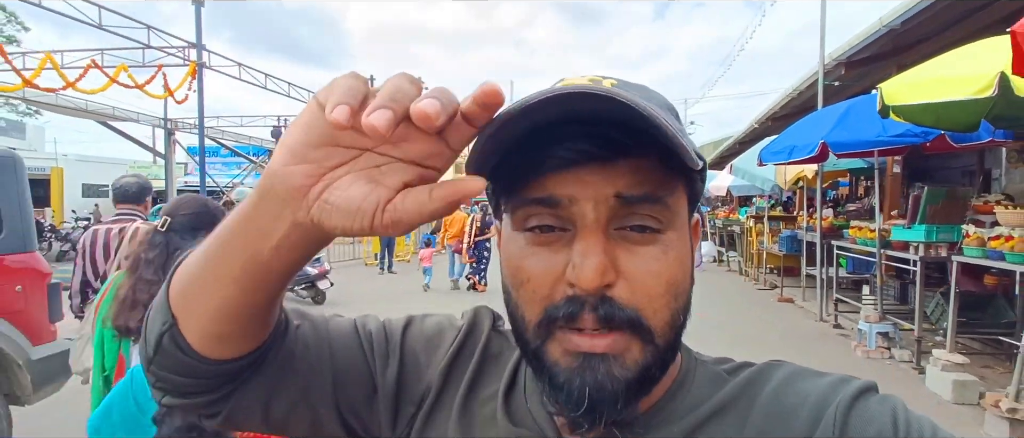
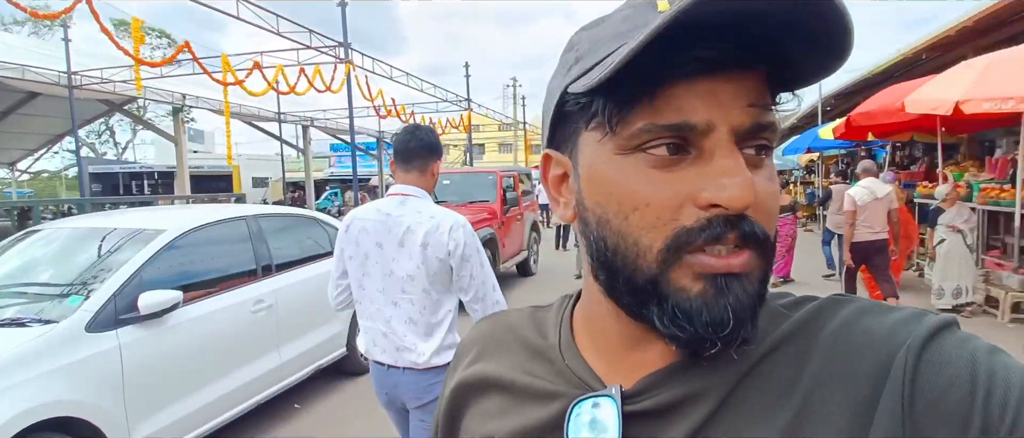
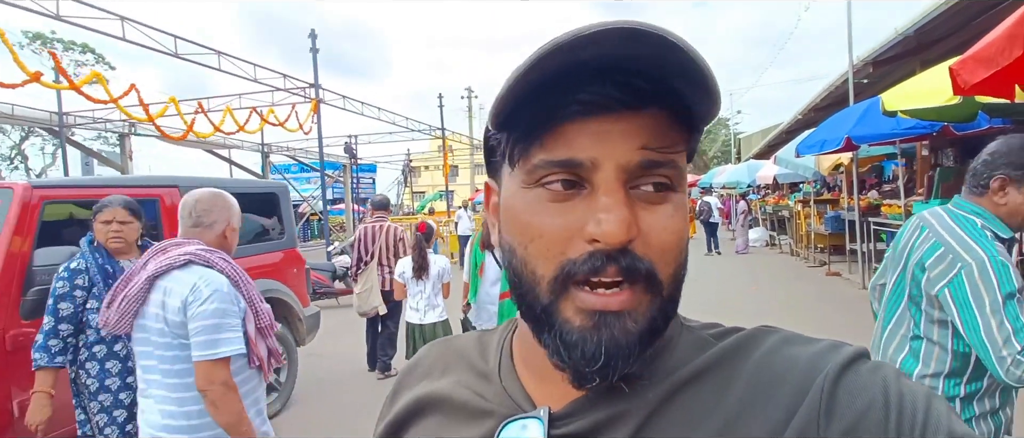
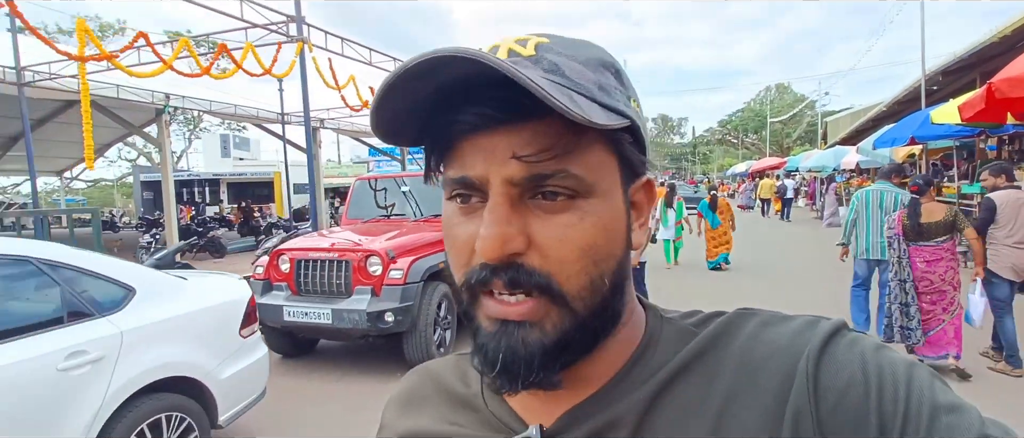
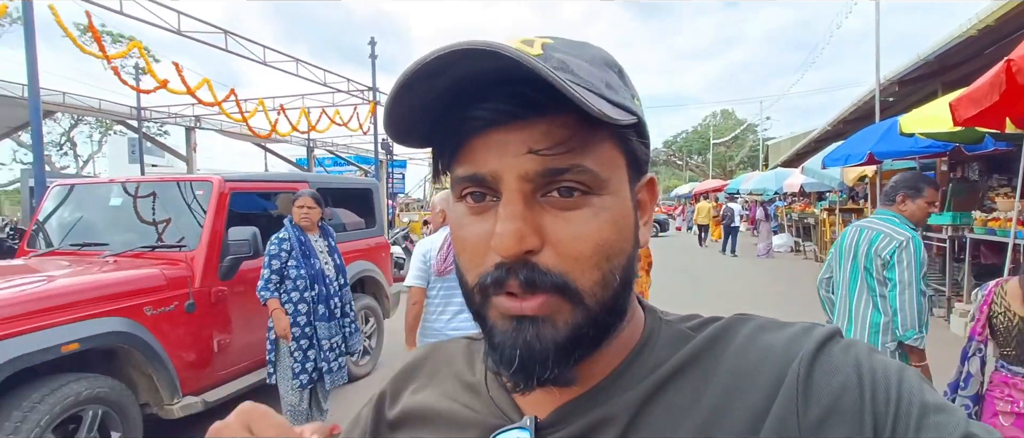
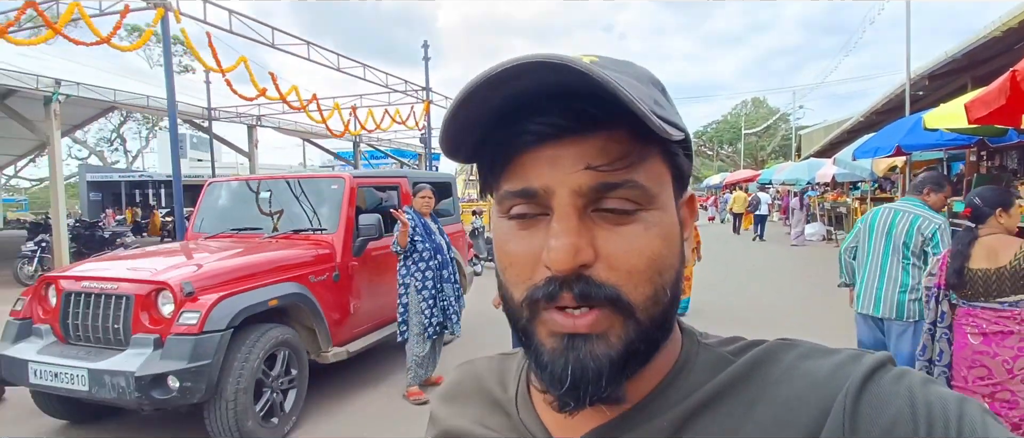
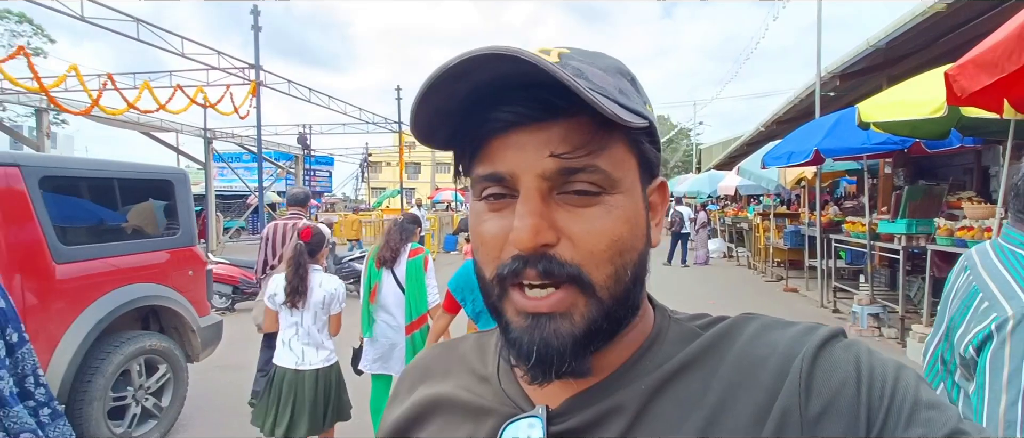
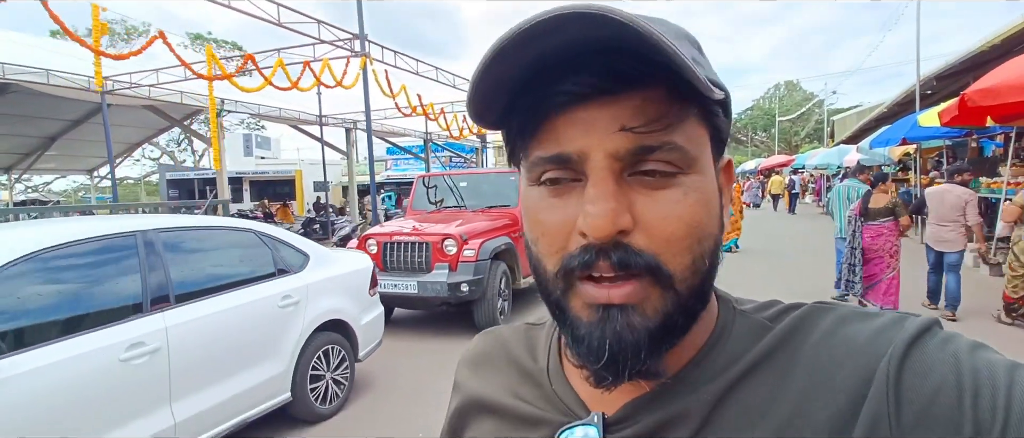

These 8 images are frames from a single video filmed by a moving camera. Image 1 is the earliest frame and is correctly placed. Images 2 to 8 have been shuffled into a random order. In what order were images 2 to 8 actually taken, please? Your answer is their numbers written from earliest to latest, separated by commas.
7, 3, 5, 6, 4, 8, 2
